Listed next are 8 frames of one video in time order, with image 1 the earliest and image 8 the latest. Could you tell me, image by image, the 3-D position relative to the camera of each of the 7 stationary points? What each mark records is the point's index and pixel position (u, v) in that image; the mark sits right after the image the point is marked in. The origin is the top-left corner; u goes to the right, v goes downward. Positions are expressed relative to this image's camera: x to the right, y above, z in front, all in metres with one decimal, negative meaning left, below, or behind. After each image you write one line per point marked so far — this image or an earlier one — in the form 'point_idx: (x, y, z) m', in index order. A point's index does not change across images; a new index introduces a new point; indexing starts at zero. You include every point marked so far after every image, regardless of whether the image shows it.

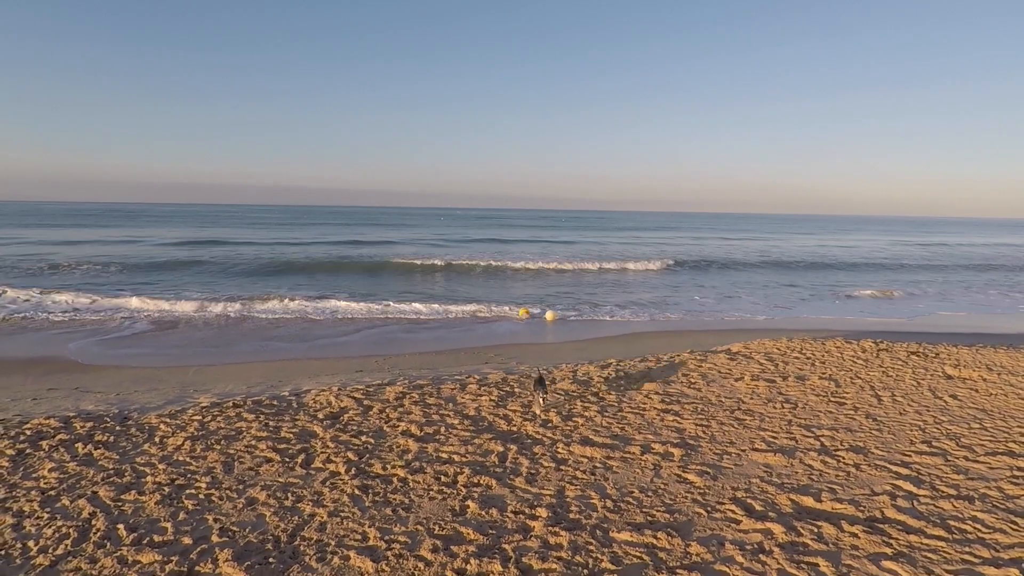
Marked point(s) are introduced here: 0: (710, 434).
0: (+1.8, -1.6, +6.9) m
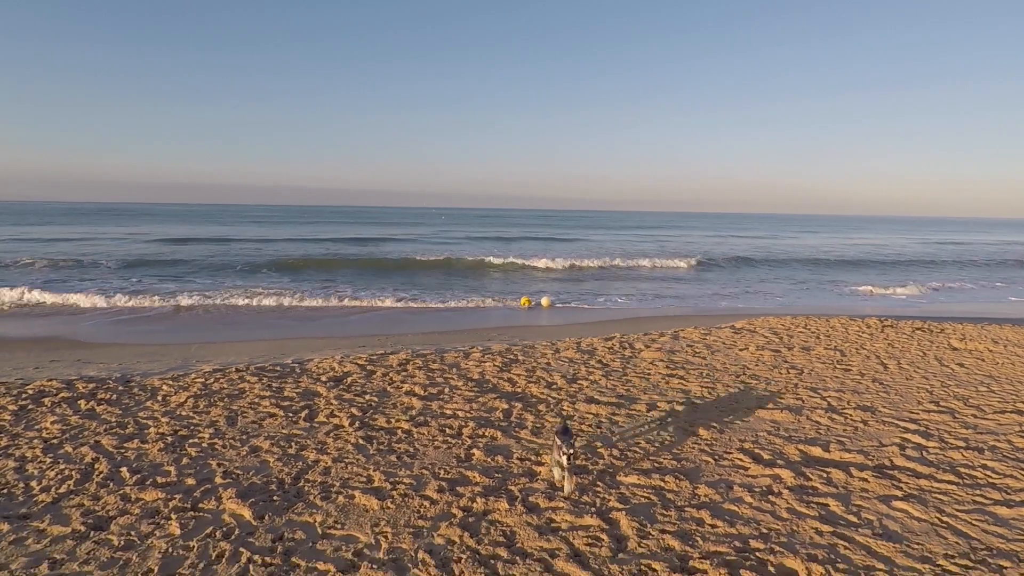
0: (+1.9, -1.2, +6.8) m
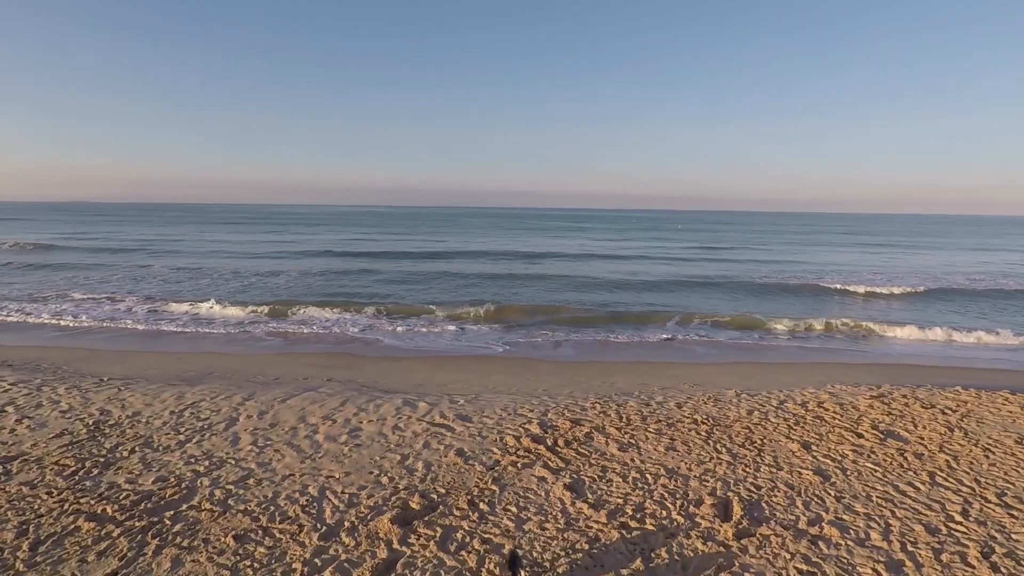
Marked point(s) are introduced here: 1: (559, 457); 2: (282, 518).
0: (+4.1, -2.3, +7.4) m
1: (+0.6, -2.1, +8.1) m
2: (-2.3, -2.3, +6.4) m
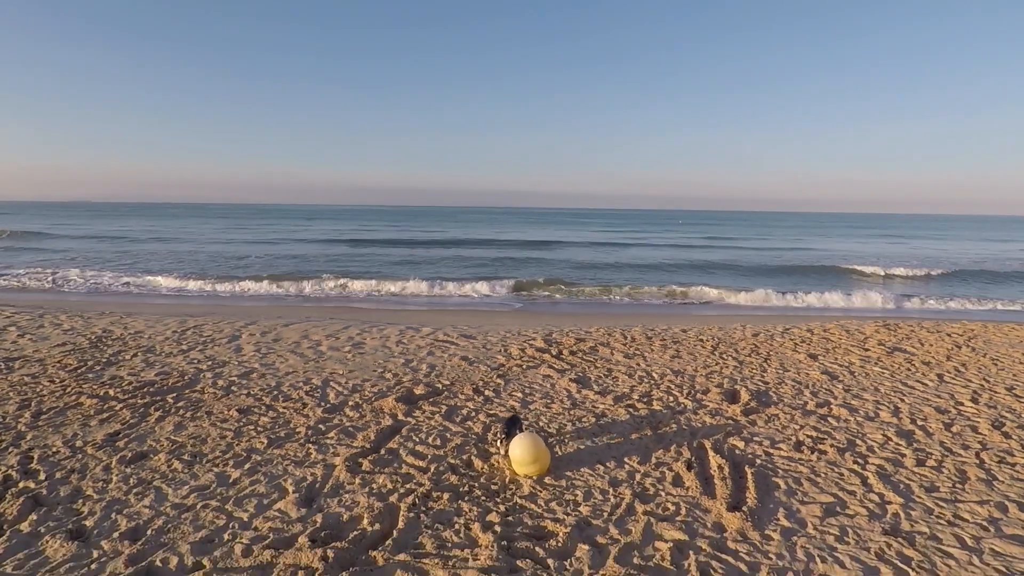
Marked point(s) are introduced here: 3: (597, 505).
0: (+4.1, -1.1, +7.4) m
1: (+0.7, -0.9, +8.0) m
2: (-2.3, -1.1, +6.3) m
3: (+0.6, -1.5, +4.3) m
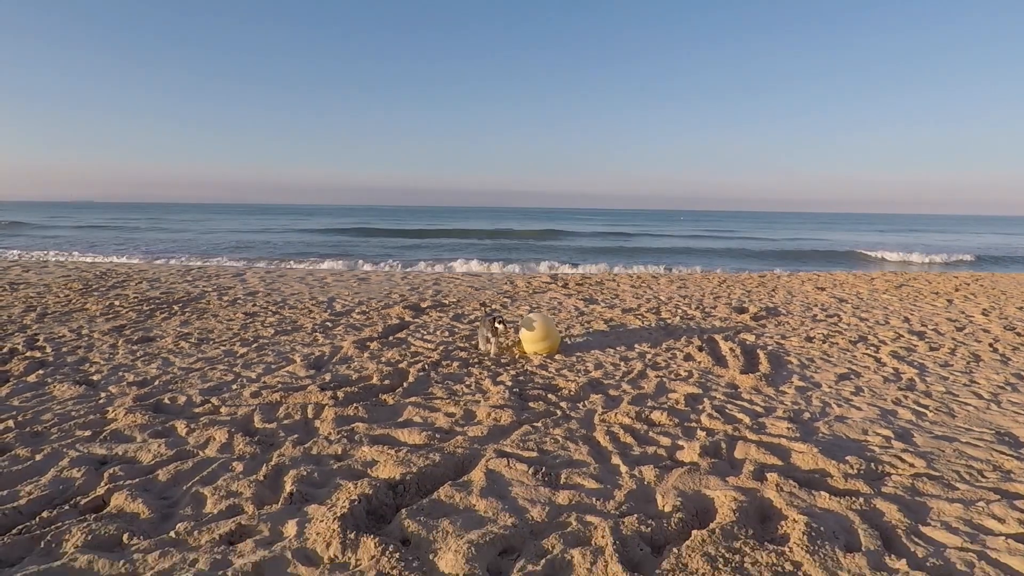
0: (+4.2, -0.2, +7.3) m
1: (+0.8, 0.0, +8.0) m
2: (-2.2, -0.2, +6.3) m
3: (+0.6, -0.6, +4.3) m
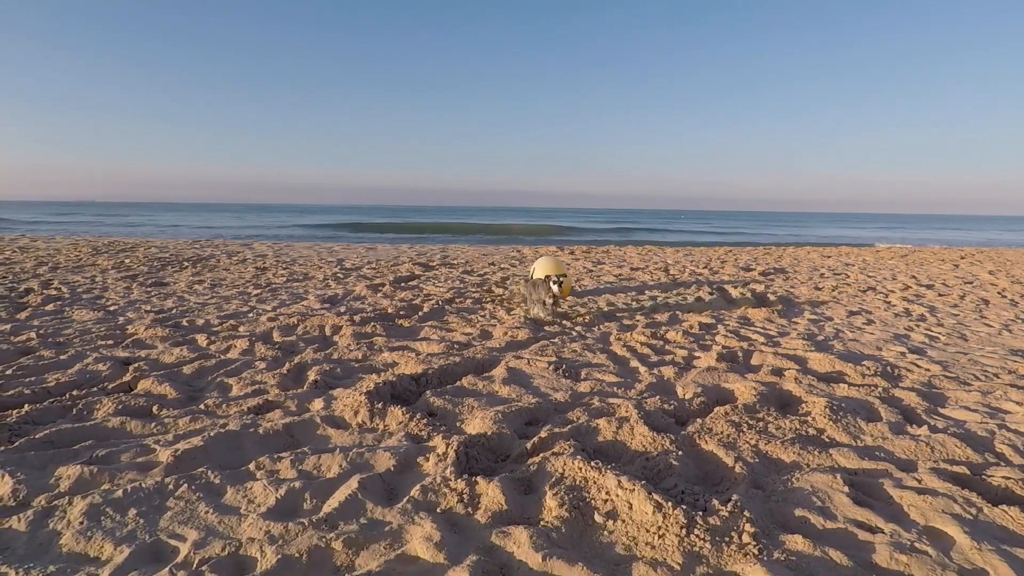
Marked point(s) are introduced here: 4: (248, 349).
0: (+4.3, +0.3, +7.3) m
1: (+0.8, +0.5, +8.0) m
2: (-2.1, +0.2, +6.3) m
3: (+0.7, -0.1, +4.3) m
4: (-1.2, -0.3, +3.0) m
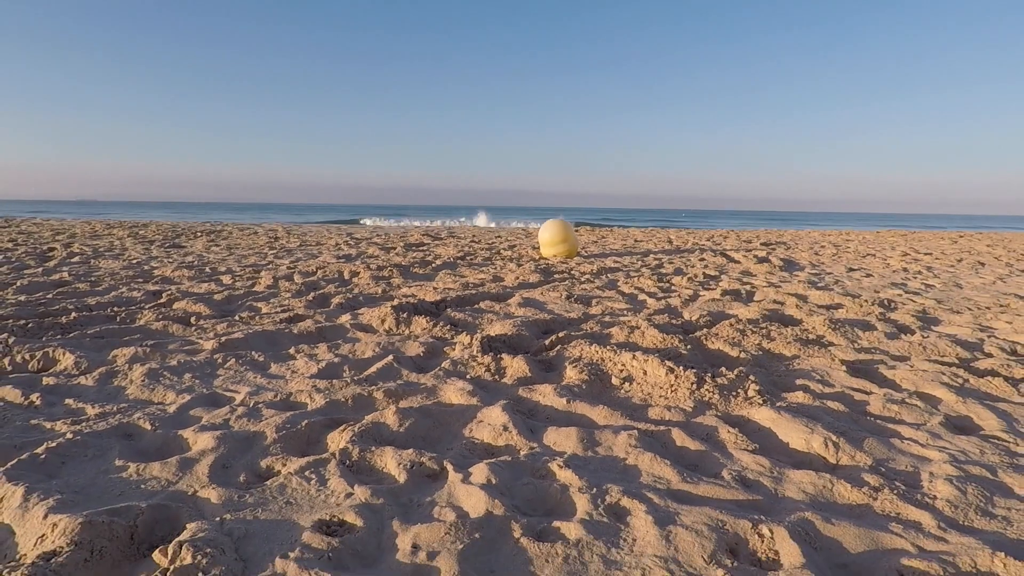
0: (+4.4, +0.6, +7.5) m
1: (+0.9, +0.8, +8.2) m
2: (-2.0, +0.5, +6.5) m
3: (+0.8, +0.2, +4.4) m
4: (-1.2, 0.0, +3.1) m
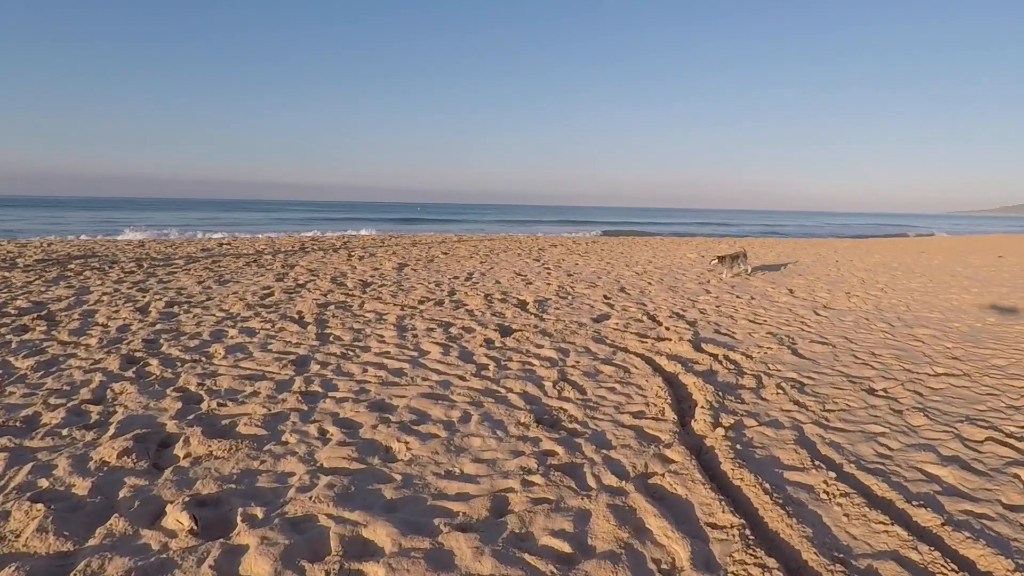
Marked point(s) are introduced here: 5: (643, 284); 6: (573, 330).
0: (+4.5, +0.1, +7.1) m
1: (+1.1, +0.4, +7.9) m
2: (-1.9, +0.2, +6.3) m
3: (+0.8, -0.2, +4.2) m
4: (-1.2, -0.4, +2.9) m
5: (+1.1, -0.1, +5.4) m
6: (+0.3, -0.3, +3.5) m
